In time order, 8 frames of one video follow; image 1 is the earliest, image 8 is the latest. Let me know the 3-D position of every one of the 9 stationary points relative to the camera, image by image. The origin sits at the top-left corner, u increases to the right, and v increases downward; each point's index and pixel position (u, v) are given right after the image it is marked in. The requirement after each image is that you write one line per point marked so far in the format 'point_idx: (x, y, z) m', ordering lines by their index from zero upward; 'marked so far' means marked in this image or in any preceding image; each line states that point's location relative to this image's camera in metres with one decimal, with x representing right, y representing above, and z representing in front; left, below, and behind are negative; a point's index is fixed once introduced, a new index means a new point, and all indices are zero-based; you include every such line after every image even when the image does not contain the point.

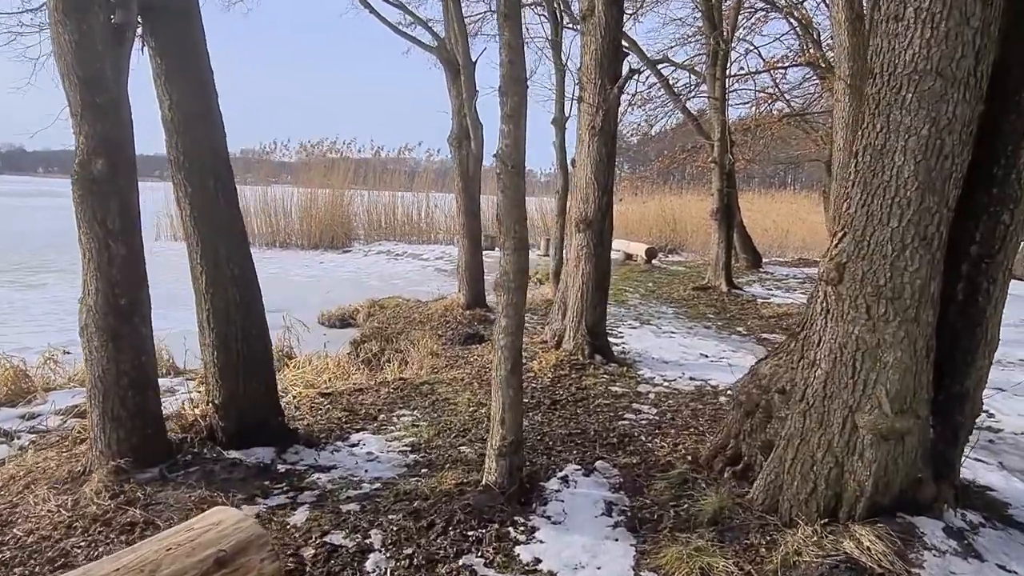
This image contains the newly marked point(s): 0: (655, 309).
0: (+1.7, -0.3, +8.7) m
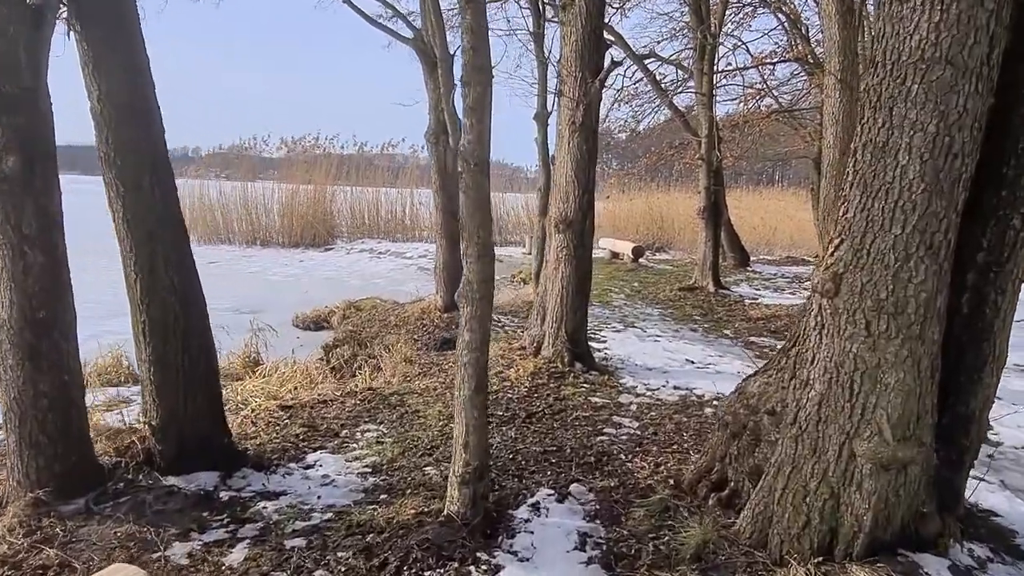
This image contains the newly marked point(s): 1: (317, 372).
0: (+1.5, -0.3, +8.5) m
1: (-1.5, -0.6, +5.4) m
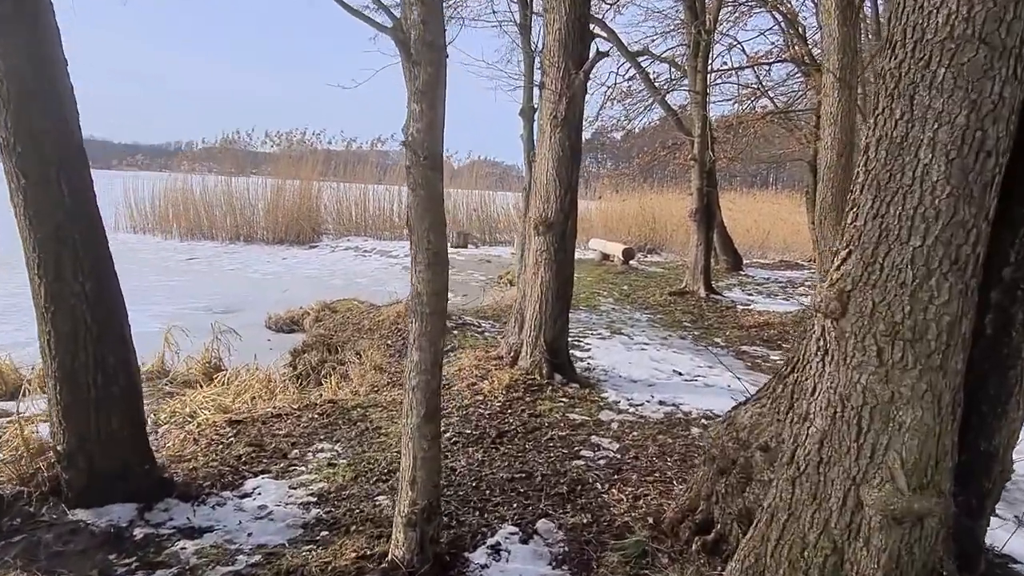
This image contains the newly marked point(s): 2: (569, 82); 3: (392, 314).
0: (+1.3, -0.3, +8.1) m
1: (-1.6, -0.7, +5.1) m
2: (+0.4, +1.3, +4.5) m
3: (-1.1, -0.2, +6.6) m
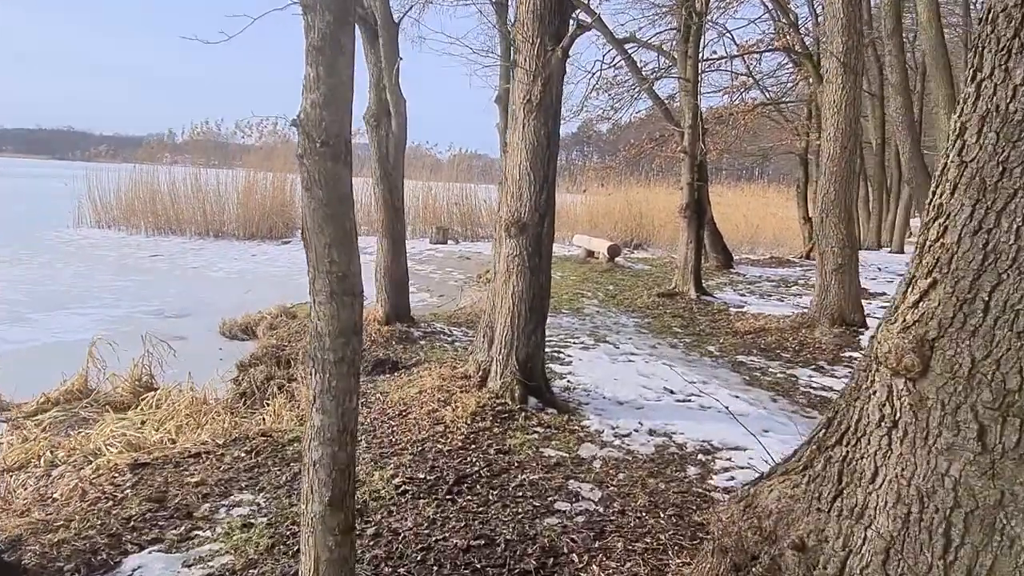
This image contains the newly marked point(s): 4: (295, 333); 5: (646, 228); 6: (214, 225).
0: (+1.1, -0.3, +7.6) m
1: (-1.8, -0.7, +4.4) m
2: (+0.2, +1.2, +3.9) m
3: (-1.3, -0.3, +6.0) m
4: (-1.8, -0.4, +6.1) m
5: (+2.8, +1.3, +15.1) m
6: (-6.9, +1.5, +16.6) m
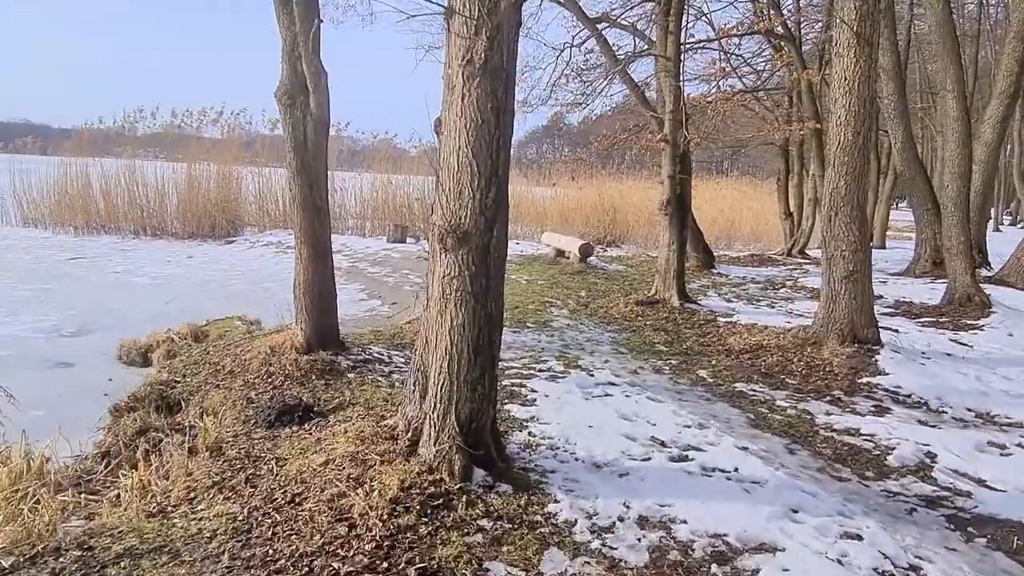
0: (+0.7, -0.4, +6.5) m
1: (-2.1, -0.9, +3.2) m
2: (-0.1, +1.1, +2.8) m
3: (-1.6, -0.4, +4.8) m
4: (-2.2, -0.5, +4.9) m
5: (+2.1, +1.3, +14.1) m
6: (-7.6, +1.4, +15.2) m
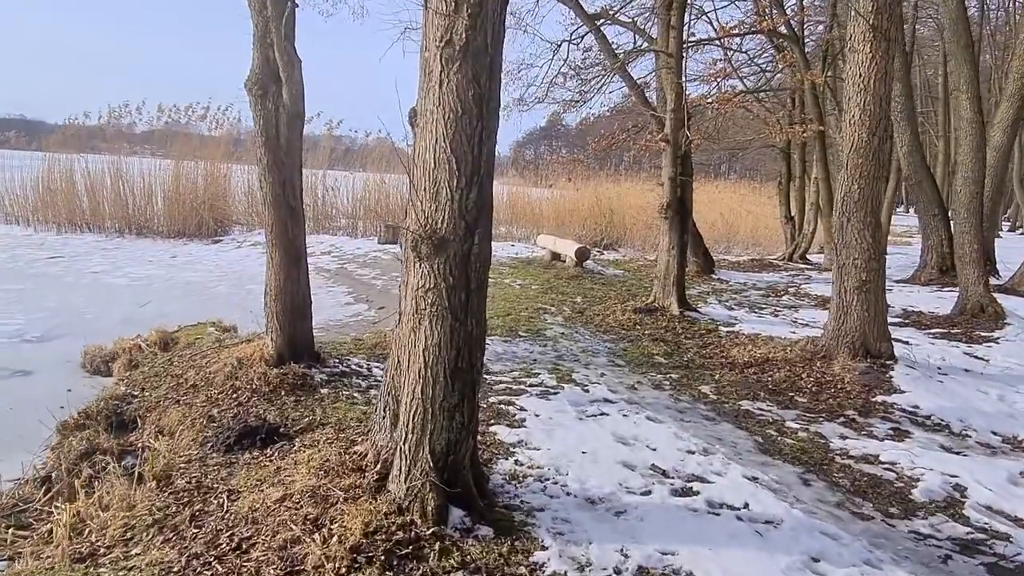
0: (+0.6, -0.5, +6.1) m
1: (-2.2, -0.9, +2.9) m
2: (-0.1, +1.0, +2.4) m
3: (-1.7, -0.4, +4.4) m
4: (-2.2, -0.5, +4.5) m
5: (+2.0, +1.2, +13.8) m
6: (-7.7, +1.4, +14.8) m
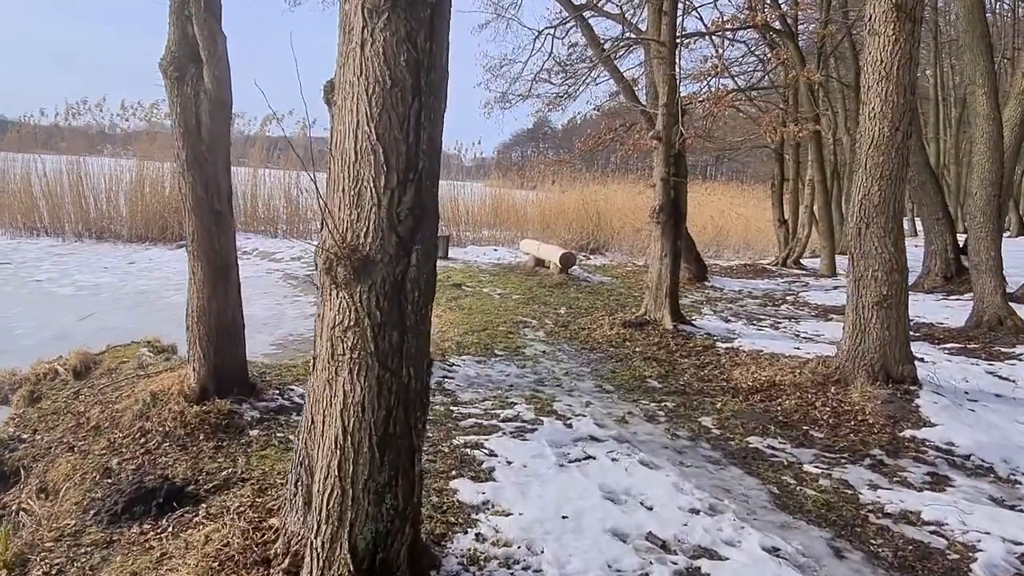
0: (+0.4, -0.6, +5.5) m
1: (-2.3, -1.0, +2.2) m
2: (-0.3, +0.9, +1.7) m
3: (-1.9, -0.5, +3.7) m
4: (-2.4, -0.7, +3.8) m
5: (+1.7, +1.1, +13.1) m
6: (-8.1, +1.2, +14.0) m
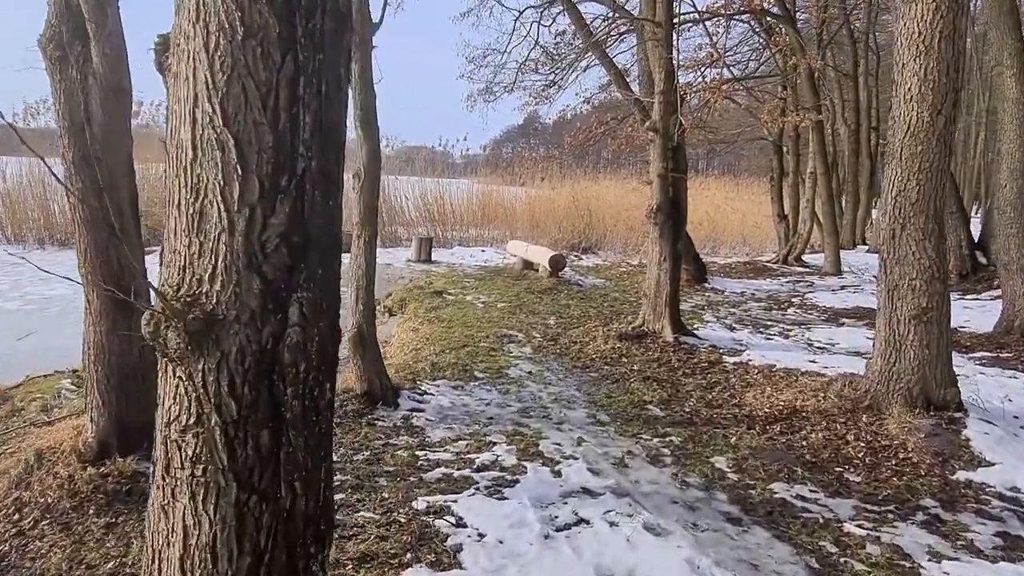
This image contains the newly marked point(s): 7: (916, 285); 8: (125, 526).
0: (+0.3, -0.7, +4.8) m
1: (-2.4, -1.1, +1.4) m
2: (-0.4, +0.8, +1.0) m
3: (-2.0, -0.7, +3.0) m
4: (-2.5, -0.8, +3.1) m
5: (+1.5, +1.0, +12.5) m
6: (-8.3, +1.1, +13.3) m
7: (+2.2, 0.0, +4.0) m
8: (-1.4, -0.9, +2.6) m
